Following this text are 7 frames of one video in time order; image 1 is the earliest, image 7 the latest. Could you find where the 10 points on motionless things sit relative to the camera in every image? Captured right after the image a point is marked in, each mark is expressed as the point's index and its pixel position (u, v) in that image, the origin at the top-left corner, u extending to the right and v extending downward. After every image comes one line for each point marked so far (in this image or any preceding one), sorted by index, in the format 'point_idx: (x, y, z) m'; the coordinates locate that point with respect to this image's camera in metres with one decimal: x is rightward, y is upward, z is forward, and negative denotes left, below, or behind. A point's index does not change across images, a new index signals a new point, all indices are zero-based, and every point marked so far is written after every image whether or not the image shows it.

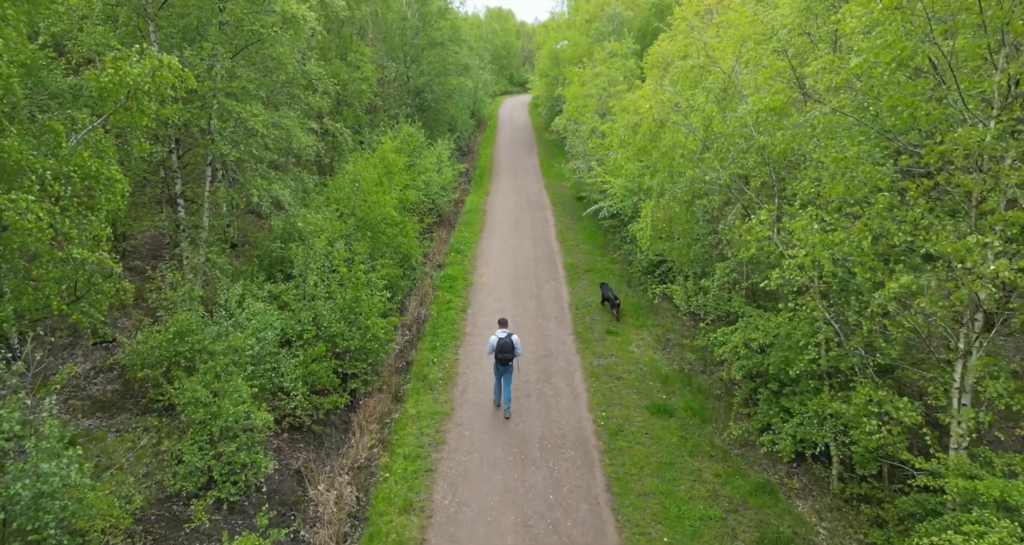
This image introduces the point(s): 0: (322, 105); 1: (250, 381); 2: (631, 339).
0: (-5.2, +4.6, +19.7) m
1: (-4.9, -2.1, +13.3) m
2: (+3.4, -1.9, +20.1) m
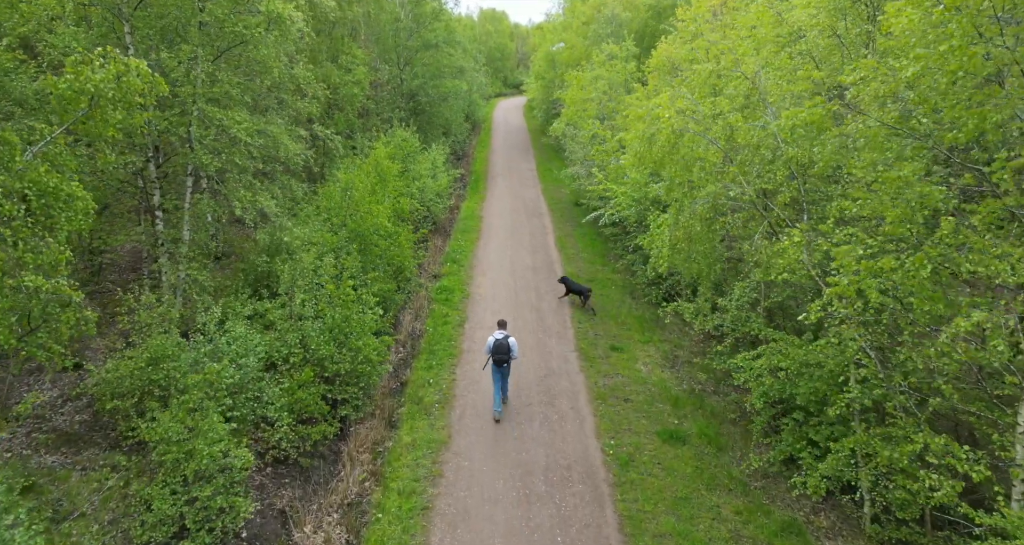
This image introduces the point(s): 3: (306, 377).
0: (-5.2, +4.2, +18.6) m
1: (-4.9, -2.4, +12.2) m
2: (+3.3, -2.3, +19.1) m
3: (-4.0, -2.0, +13.6) m
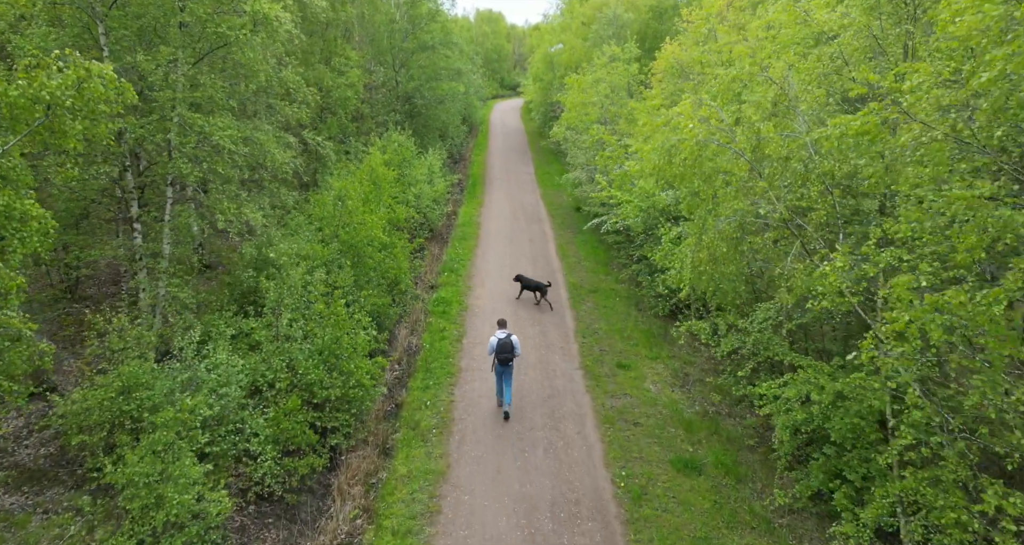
0: (-5.2, +3.9, +17.6) m
1: (-4.8, -2.8, +11.2) m
2: (+3.4, -2.6, +18.1) m
3: (-3.9, -2.3, +12.6) m
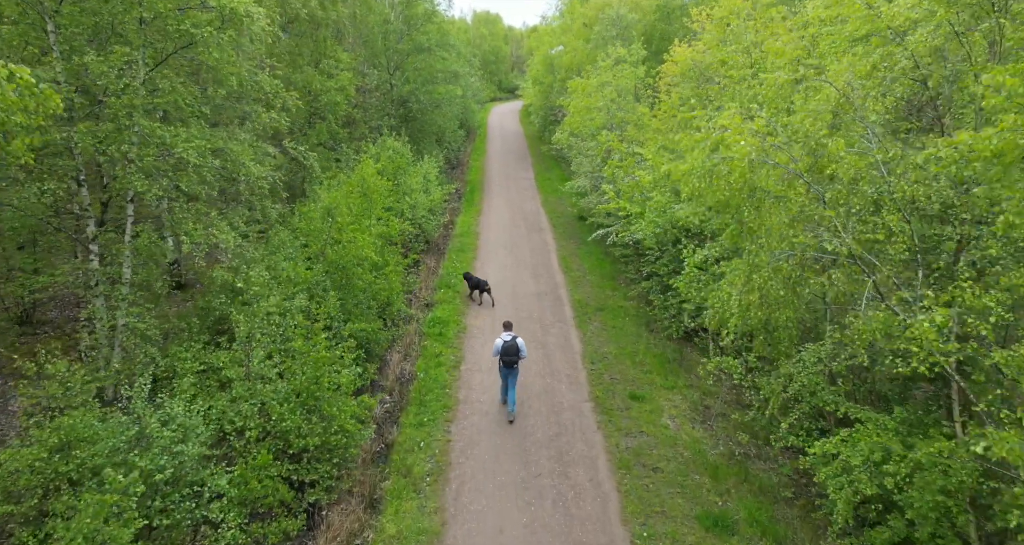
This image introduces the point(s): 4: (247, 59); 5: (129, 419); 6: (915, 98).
0: (-5.2, +3.3, +15.9) m
1: (-4.7, -3.3, +9.5) m
2: (+3.4, -3.1, +16.5) m
3: (-3.8, -2.9, +10.9) m
4: (-5.7, +4.6, +15.3) m
5: (-5.5, -2.1, +10.2) m
6: (+6.1, +2.6, +10.8) m
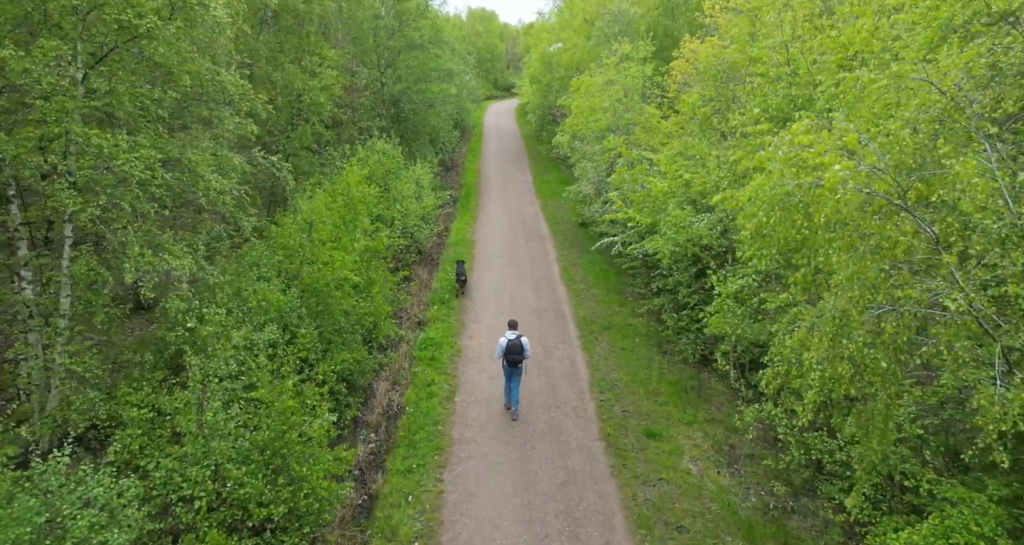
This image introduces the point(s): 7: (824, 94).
0: (-5.2, +2.8, +14.0) m
1: (-4.6, -3.8, +7.6) m
2: (+3.5, -3.6, +14.6) m
3: (-3.8, -3.4, +9.0) m
4: (-5.7, +4.1, +13.4) m
5: (-5.4, -2.6, +8.3) m
6: (+6.1, +2.1, +8.9) m
7: (+5.5, +3.2, +12.7) m
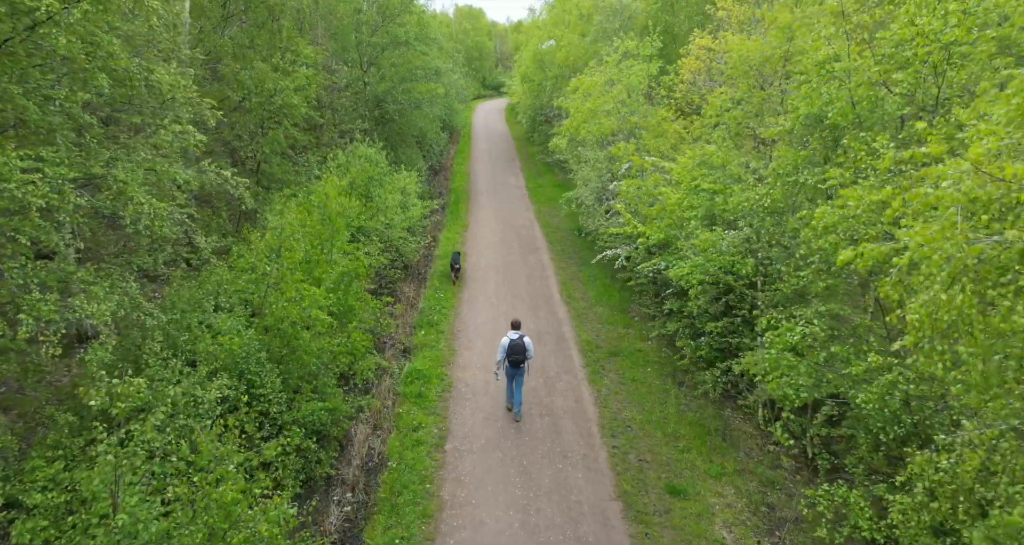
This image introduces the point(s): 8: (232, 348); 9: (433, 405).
0: (-5.2, +2.2, +11.7) m
1: (-4.5, -4.4, +5.3) m
2: (+3.5, -4.2, +12.4) m
3: (-3.7, -4.0, +6.7) m
4: (-5.7, +3.5, +11.1) m
5: (-5.3, -3.2, +6.0) m
6: (+6.2, +1.6, +6.8) m
7: (+5.5, +2.6, +10.6) m
8: (-4.6, -1.2, +11.4) m
9: (-1.8, -3.0, +16.2) m
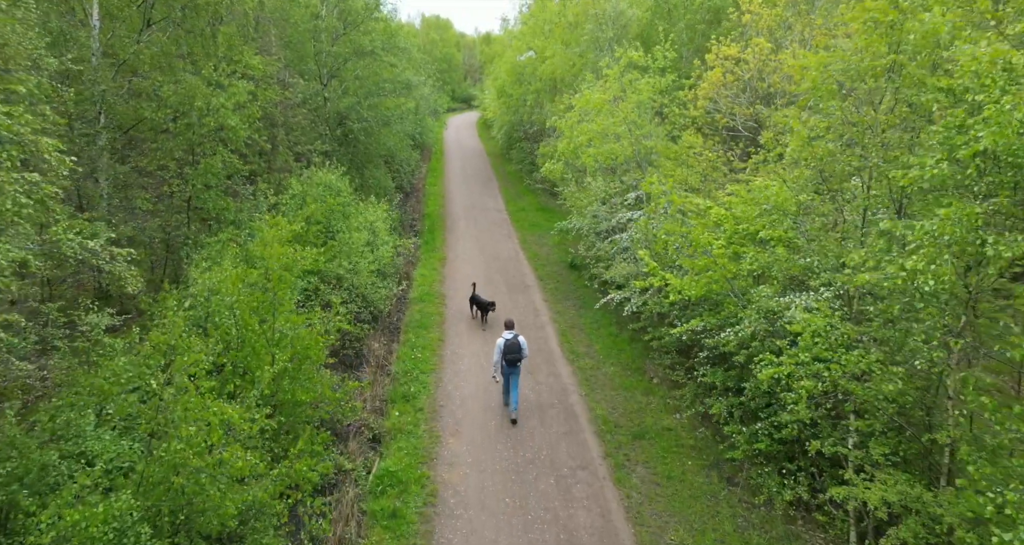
0: (-4.9, +0.9, +7.6) m
1: (-3.9, -5.6, +1.1) m
2: (+3.8, -5.4, +8.5) m
3: (-3.2, -5.2, +2.5) m
4: (-5.4, +2.1, +6.9) m
5: (-4.7, -4.4, +1.8) m
6: (+6.6, +0.5, +3.1) m
7: (+5.8, +1.5, +6.8) m
8: (-4.3, -2.5, +7.2) m
9: (-1.7, -4.4, +12.1) m
